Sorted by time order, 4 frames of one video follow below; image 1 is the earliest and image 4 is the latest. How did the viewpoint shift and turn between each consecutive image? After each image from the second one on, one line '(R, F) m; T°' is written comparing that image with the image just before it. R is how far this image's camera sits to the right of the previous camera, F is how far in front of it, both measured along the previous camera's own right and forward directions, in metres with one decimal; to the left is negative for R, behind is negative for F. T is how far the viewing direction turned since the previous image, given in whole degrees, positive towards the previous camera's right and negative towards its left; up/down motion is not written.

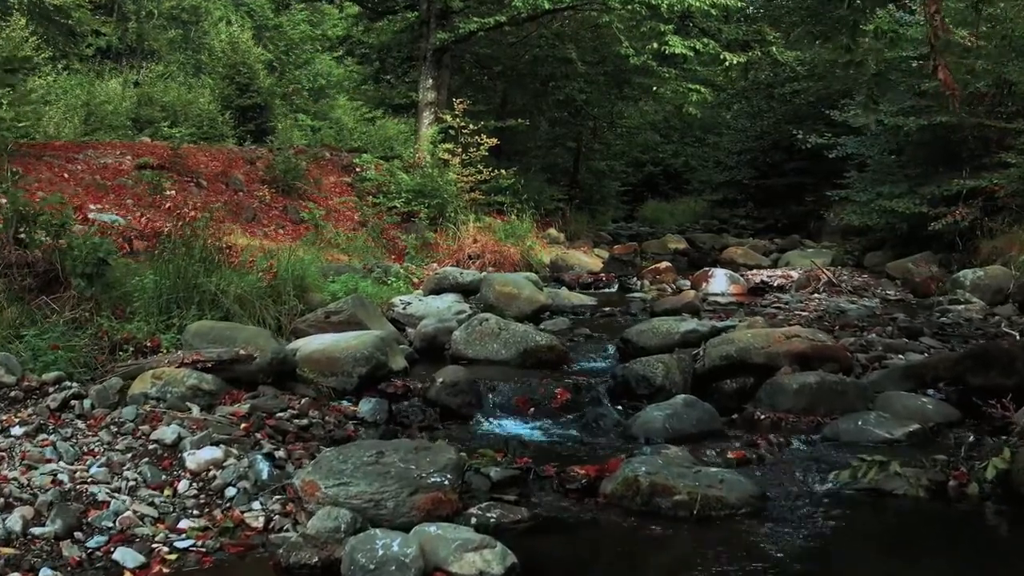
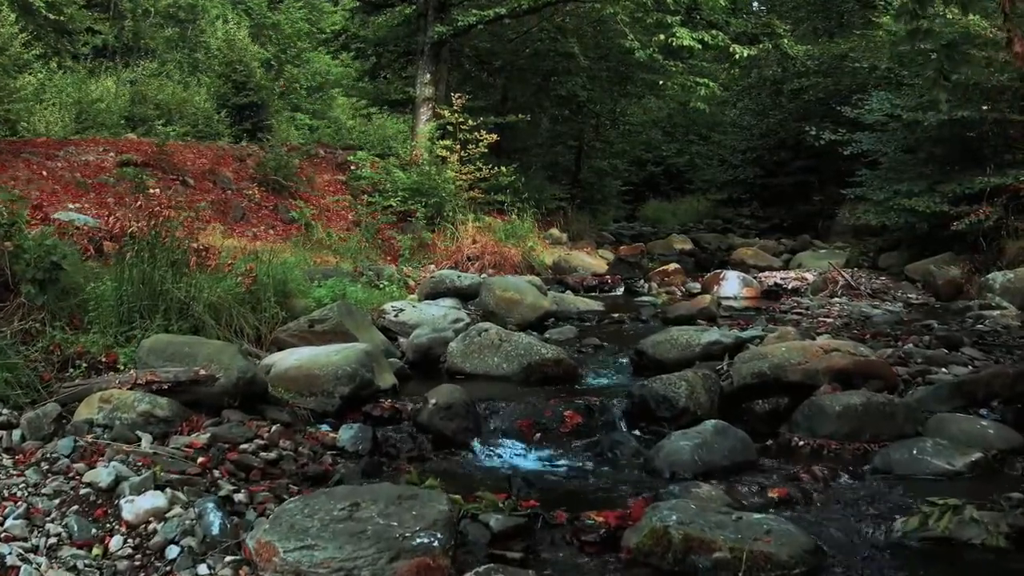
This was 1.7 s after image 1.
(0.0, +0.8) m; 0°
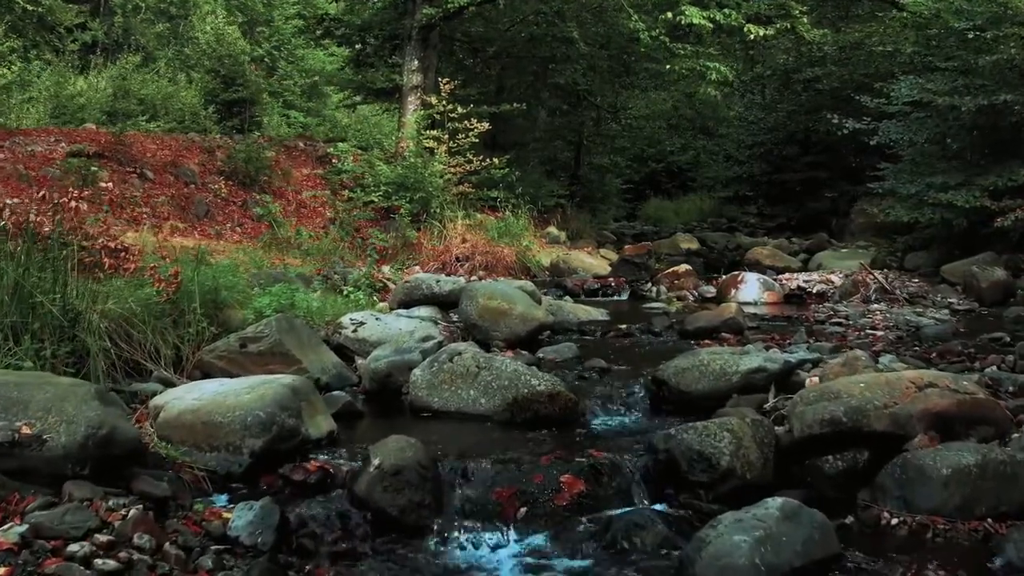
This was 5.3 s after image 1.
(+0.1, +1.6) m; 0°
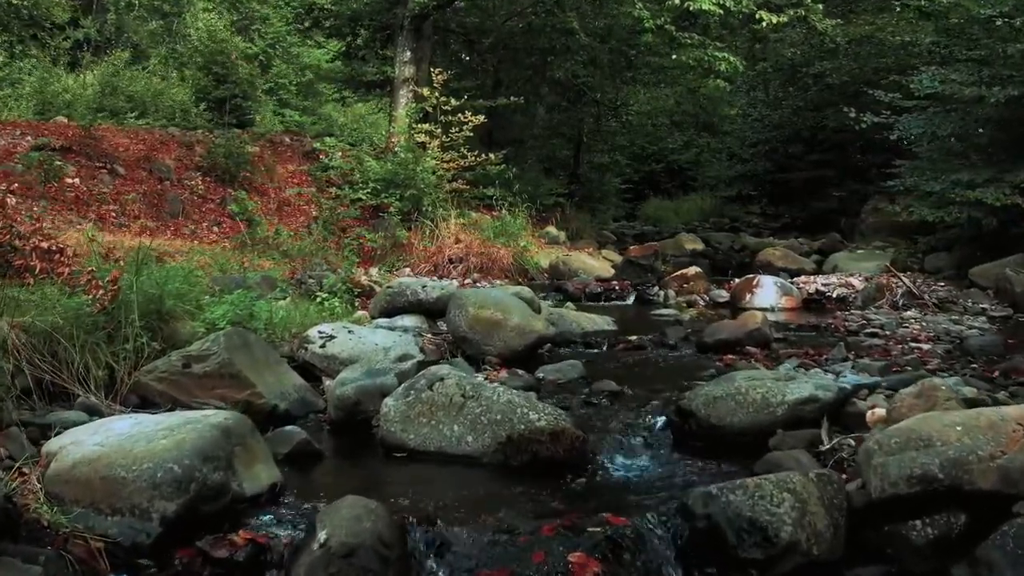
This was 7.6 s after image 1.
(0.0, +1.0) m; 0°
